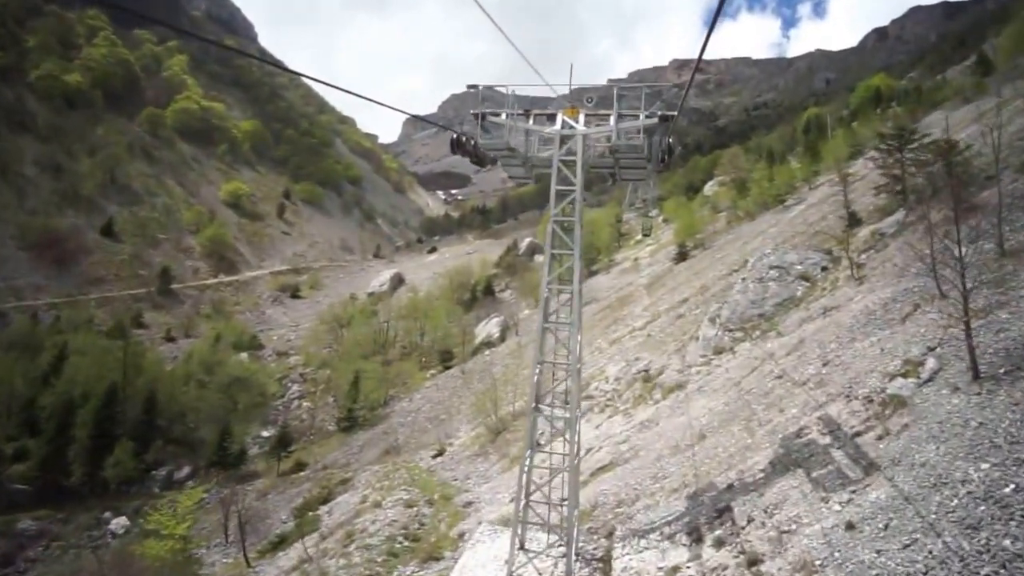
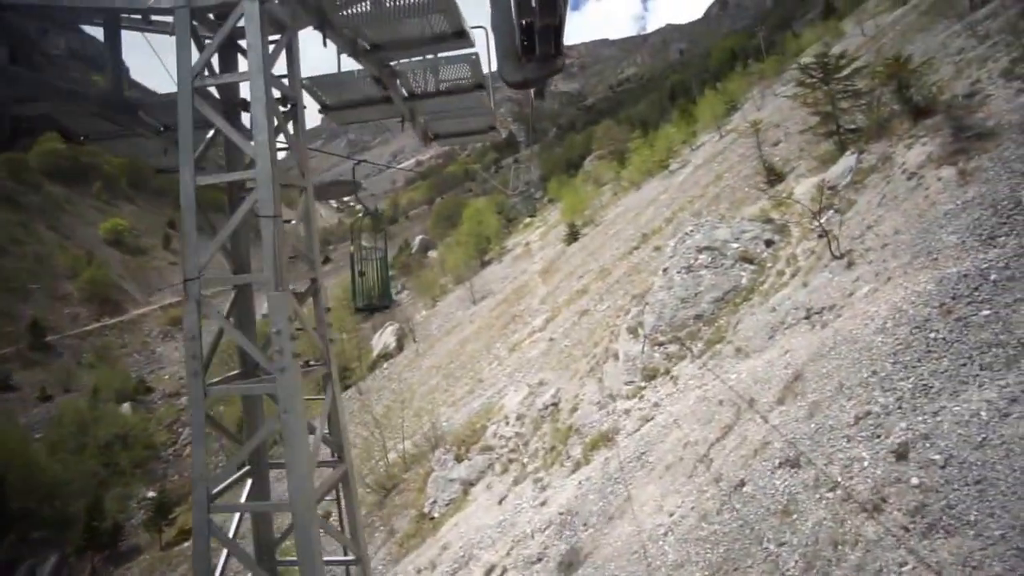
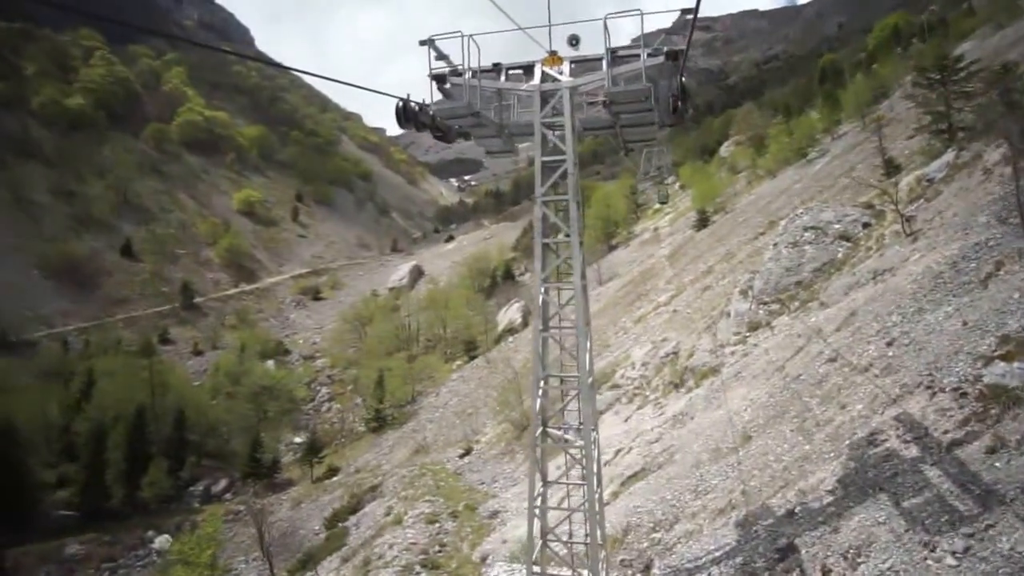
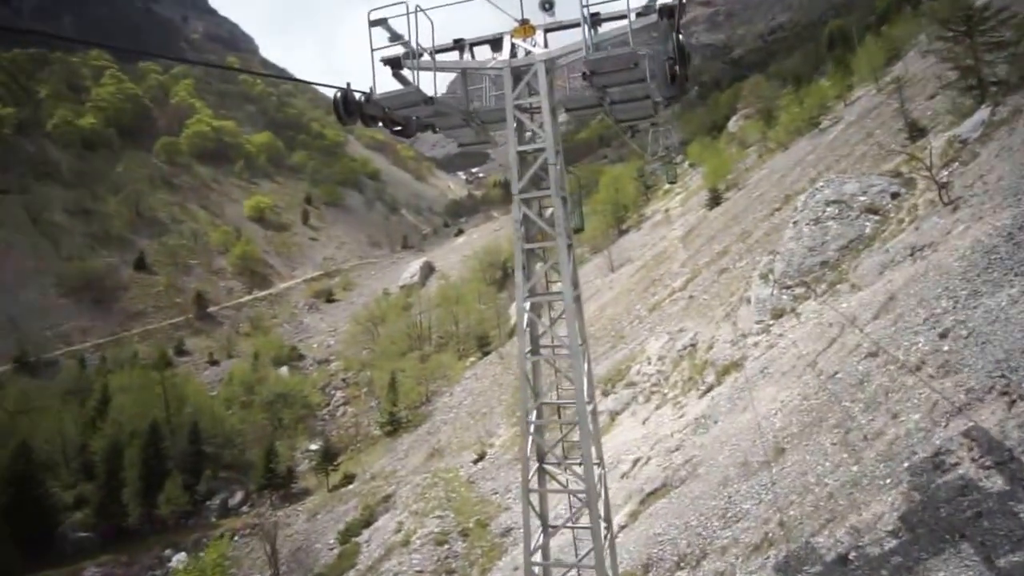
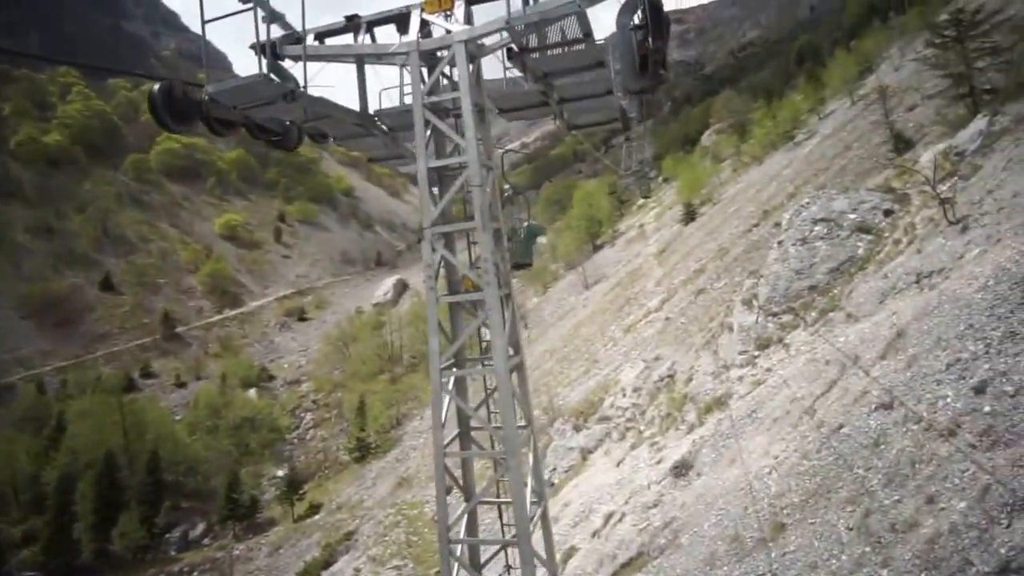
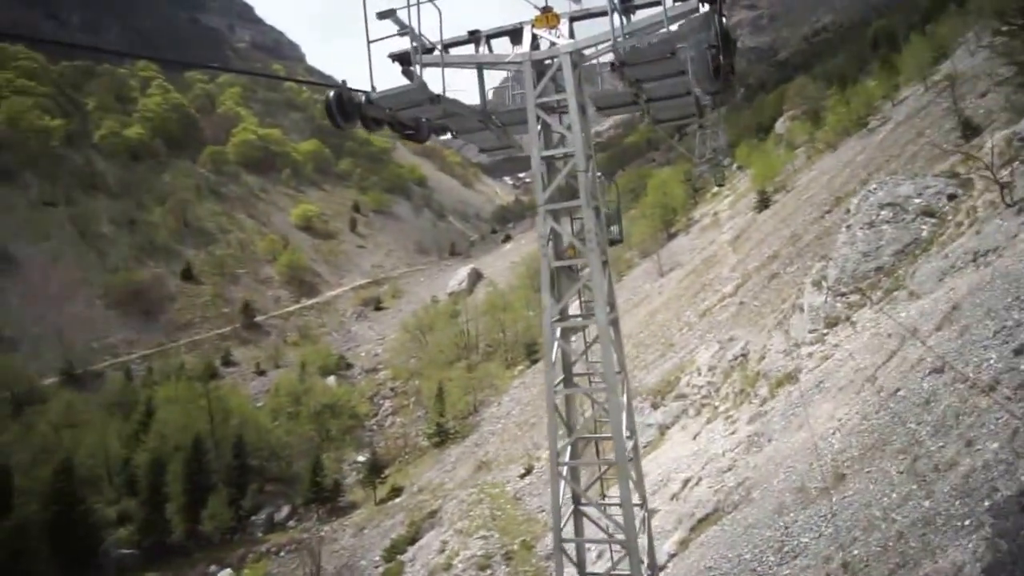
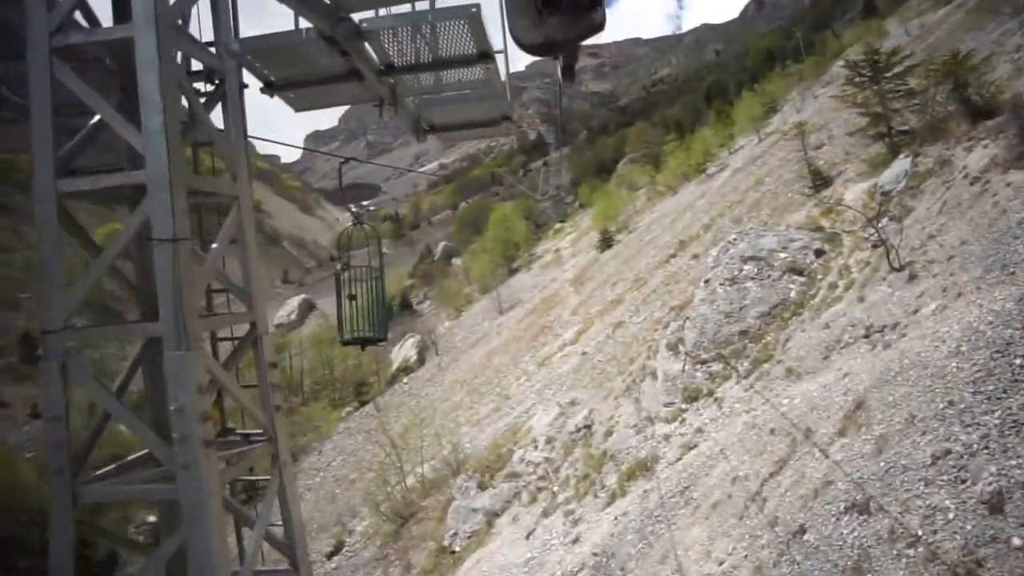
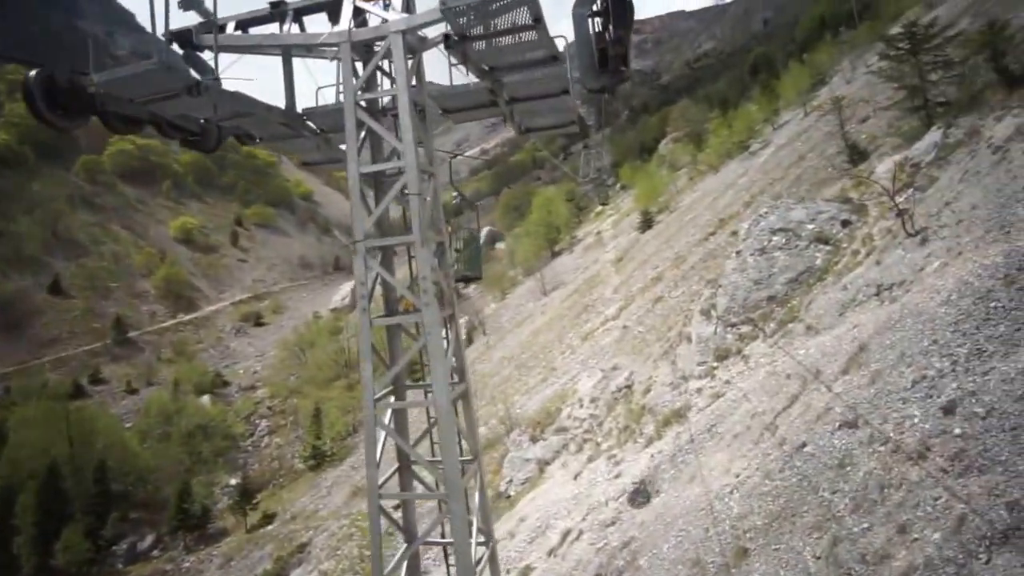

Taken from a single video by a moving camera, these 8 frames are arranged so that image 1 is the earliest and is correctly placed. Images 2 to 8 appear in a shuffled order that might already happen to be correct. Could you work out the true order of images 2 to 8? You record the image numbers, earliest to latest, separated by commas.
3, 4, 6, 5, 8, 2, 7
